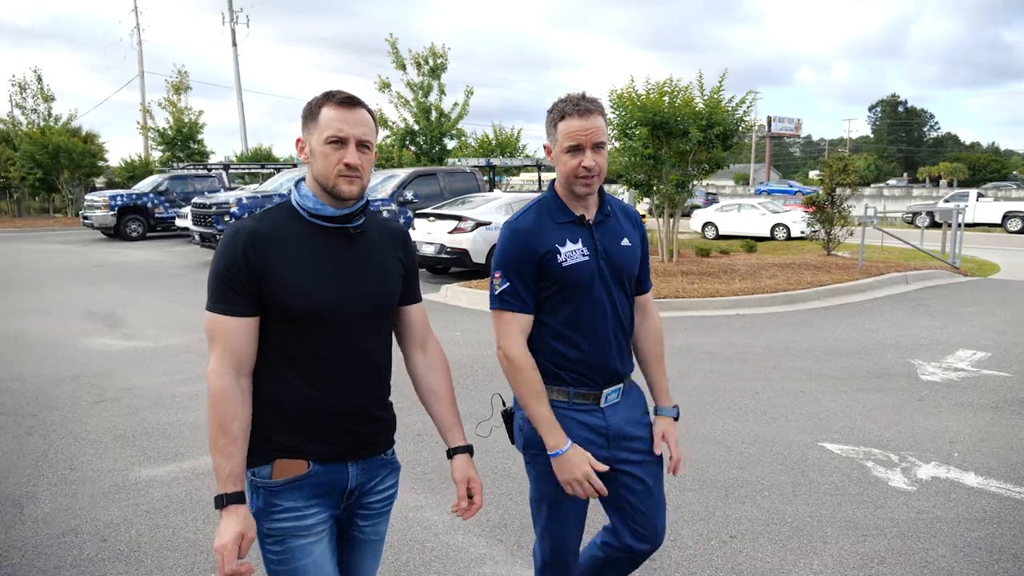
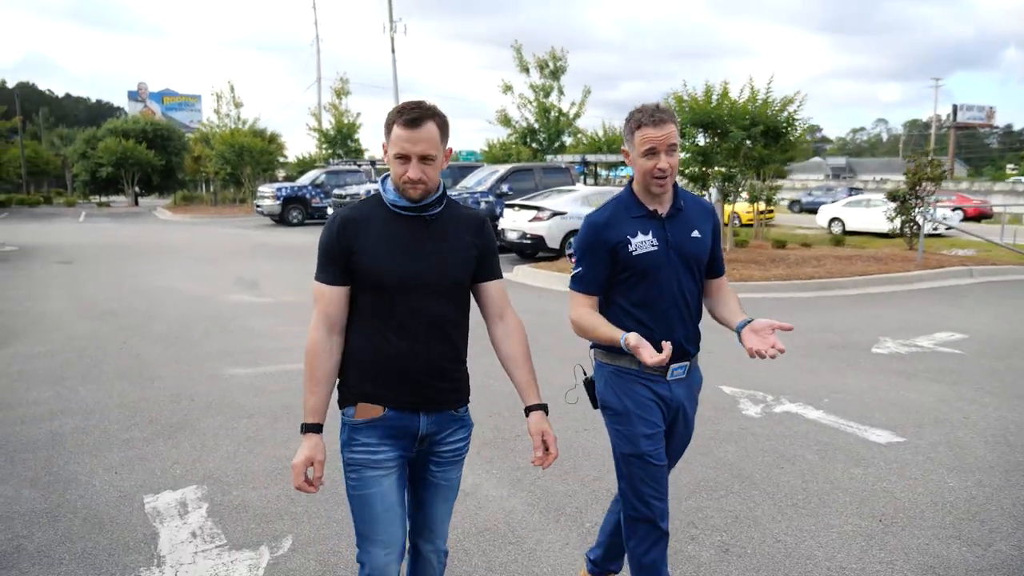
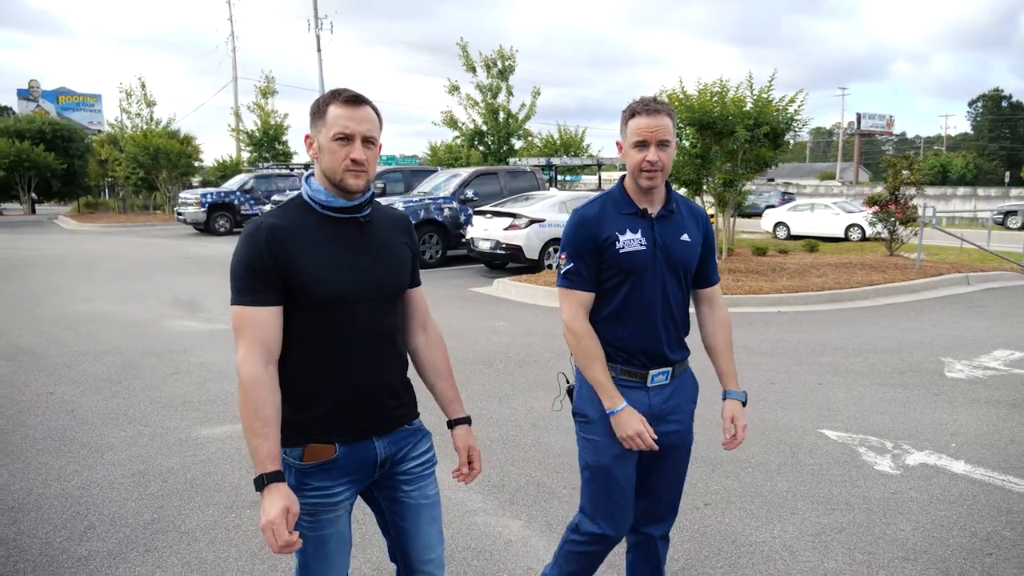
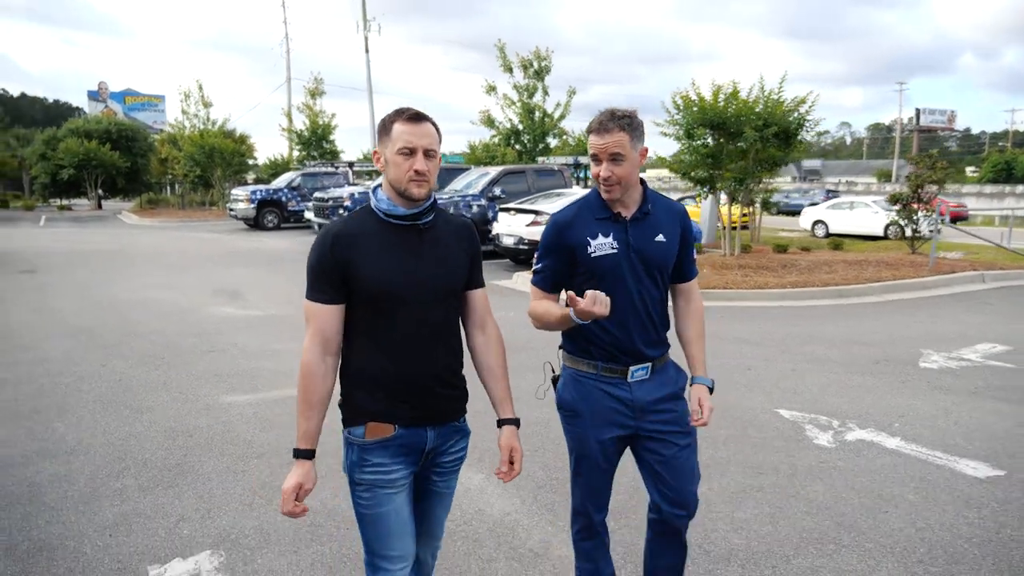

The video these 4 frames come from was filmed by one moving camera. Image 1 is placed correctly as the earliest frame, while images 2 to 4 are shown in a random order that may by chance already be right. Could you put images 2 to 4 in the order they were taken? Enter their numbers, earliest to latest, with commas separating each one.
3, 4, 2
